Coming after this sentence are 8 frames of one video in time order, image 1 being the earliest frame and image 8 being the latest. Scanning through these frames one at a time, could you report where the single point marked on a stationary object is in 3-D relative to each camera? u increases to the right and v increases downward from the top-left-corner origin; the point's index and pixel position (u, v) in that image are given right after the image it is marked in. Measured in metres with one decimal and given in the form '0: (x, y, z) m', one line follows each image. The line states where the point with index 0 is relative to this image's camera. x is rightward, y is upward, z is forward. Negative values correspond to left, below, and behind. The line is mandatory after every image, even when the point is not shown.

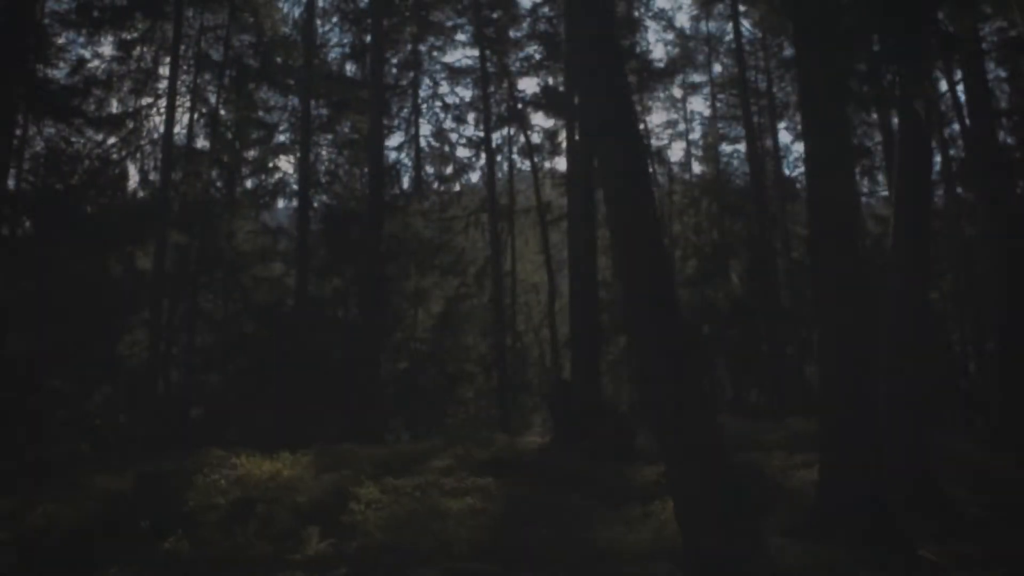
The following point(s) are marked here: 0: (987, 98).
0: (+8.1, +3.3, +19.3) m
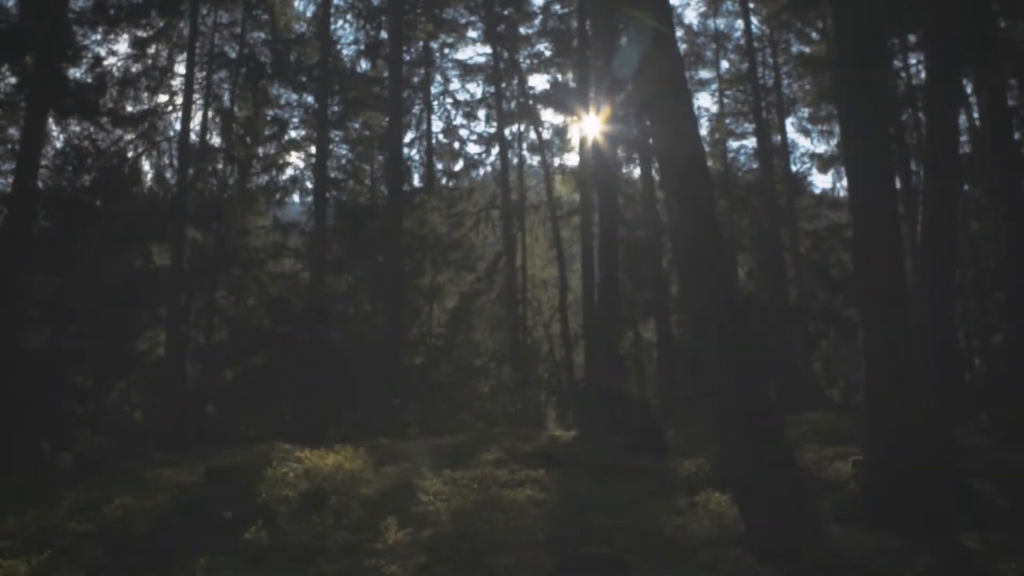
0: (+8.5, +3.3, +19.5) m
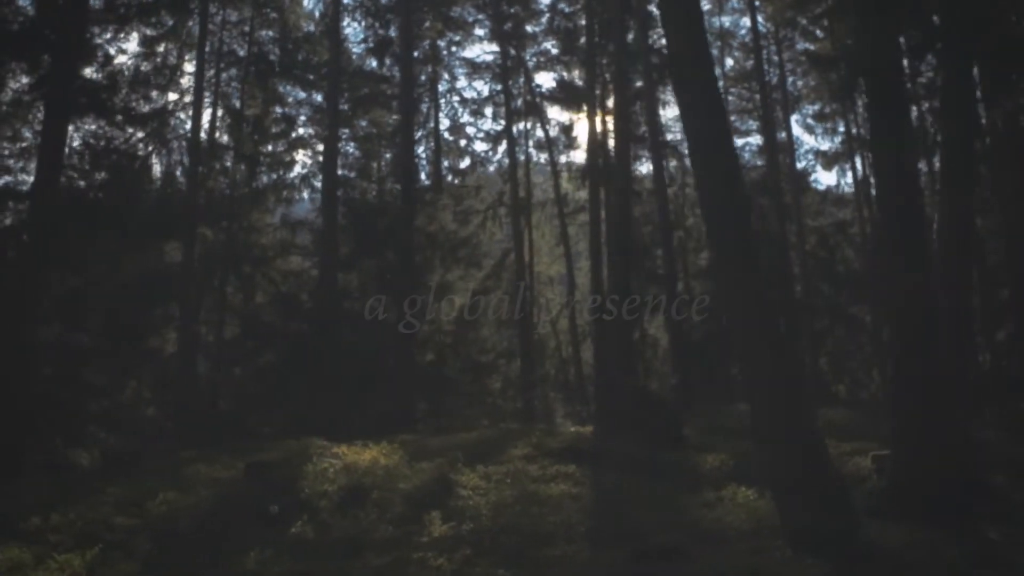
0: (+8.7, +3.4, +19.6) m
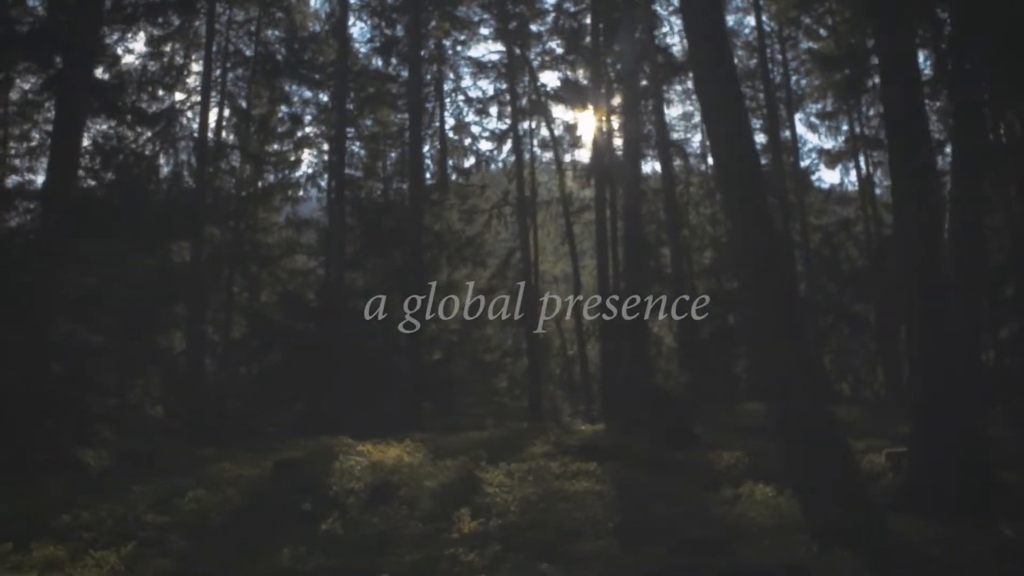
0: (+8.8, +3.4, +19.7) m
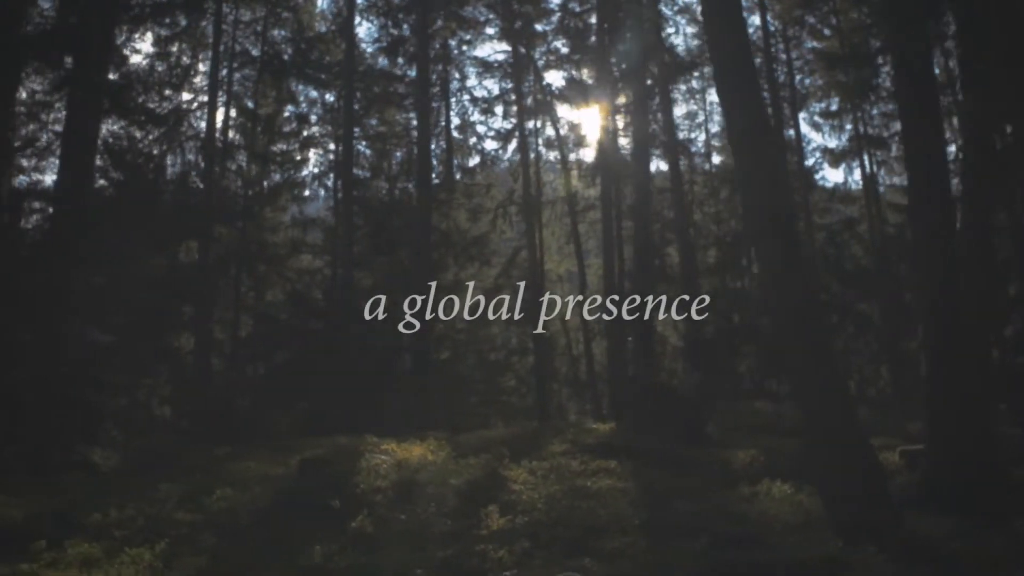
0: (+9.0, +3.5, +19.8) m
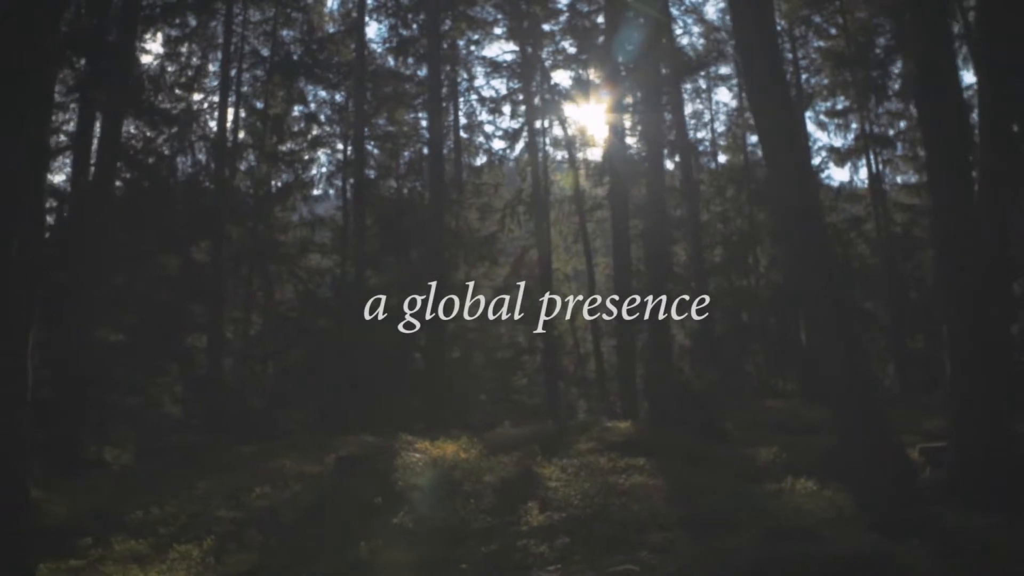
0: (+9.2, +3.5, +19.9) m
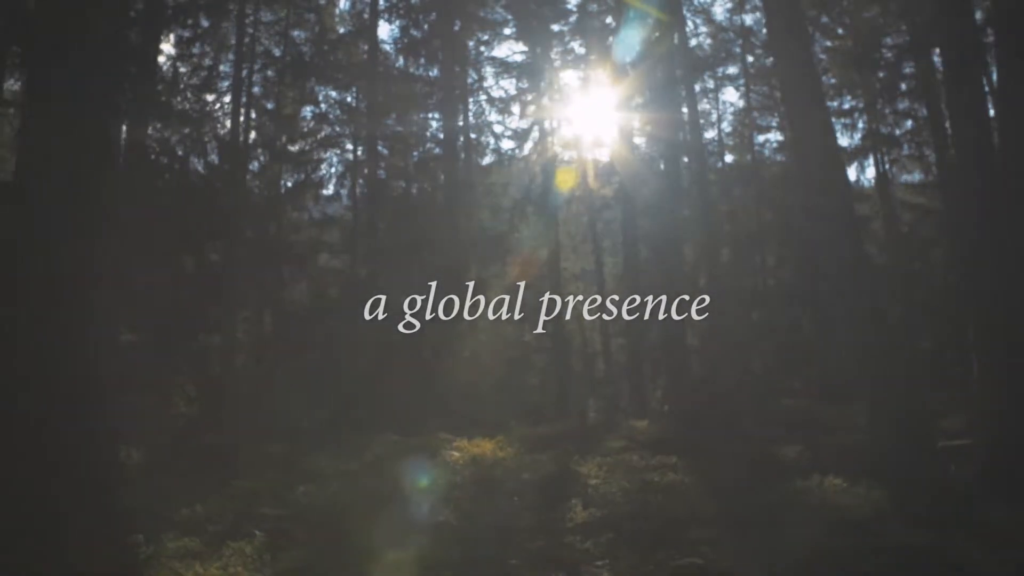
0: (+9.4, +3.5, +20.1) m
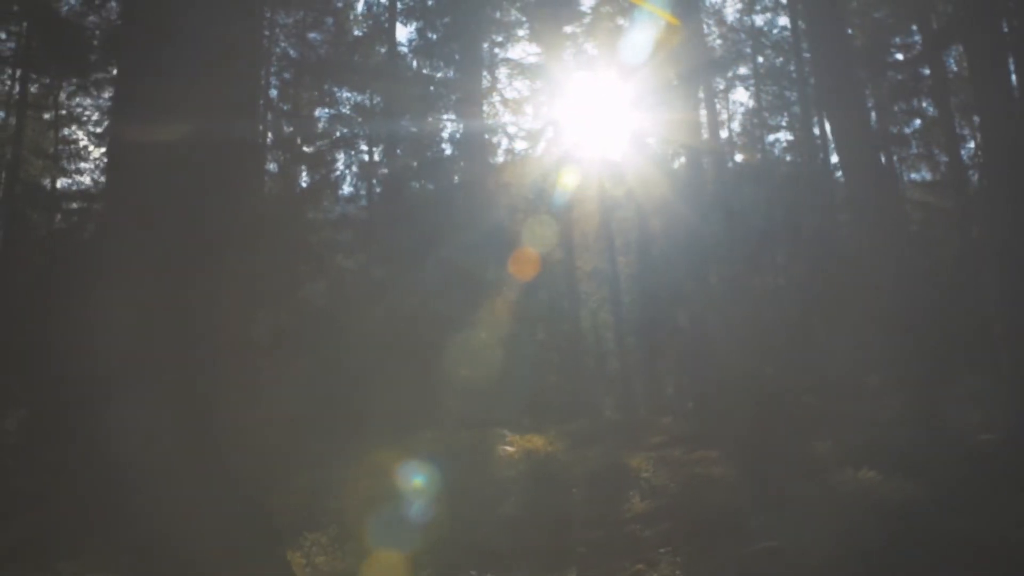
0: (+9.8, +3.5, +20.3) m
